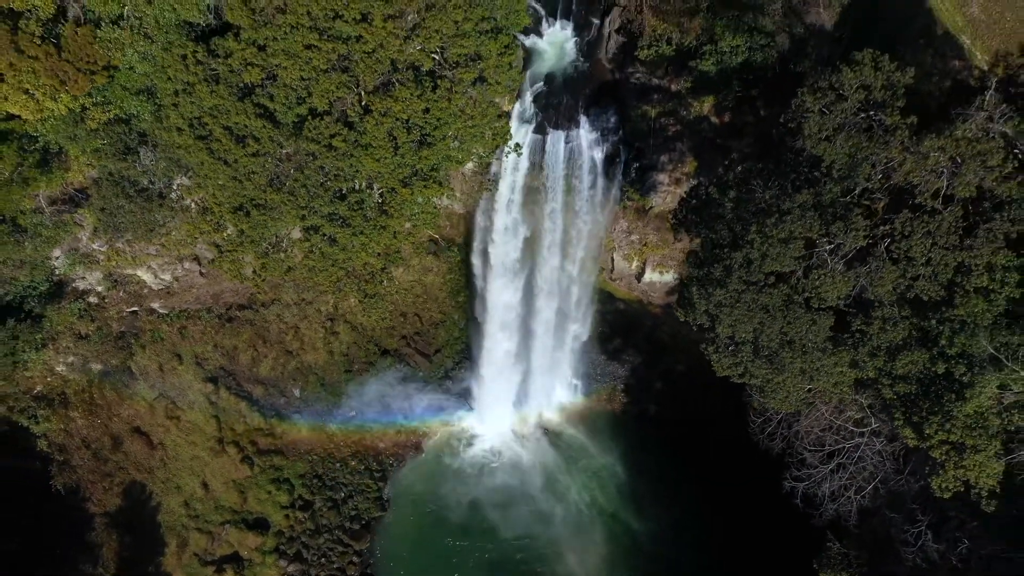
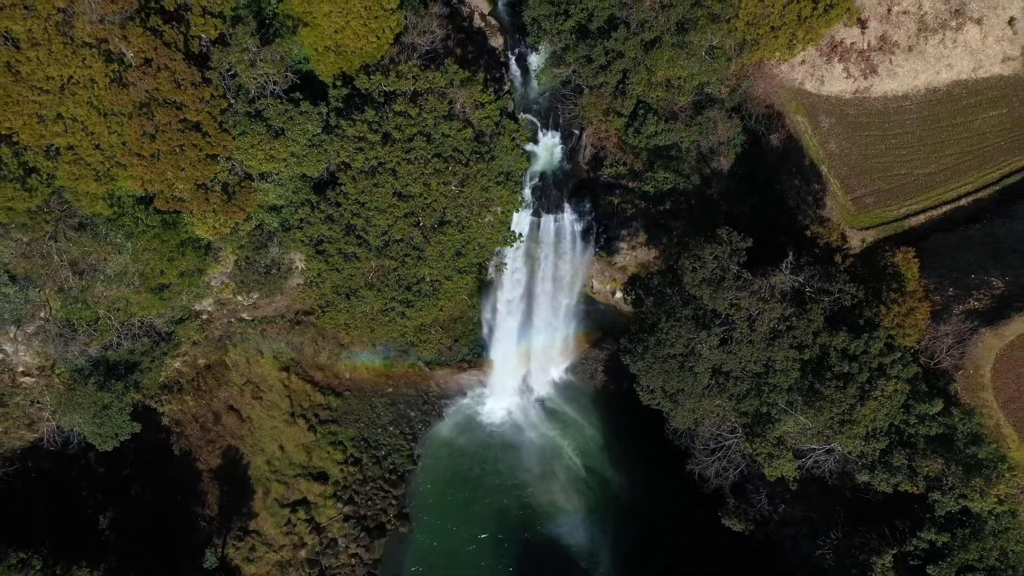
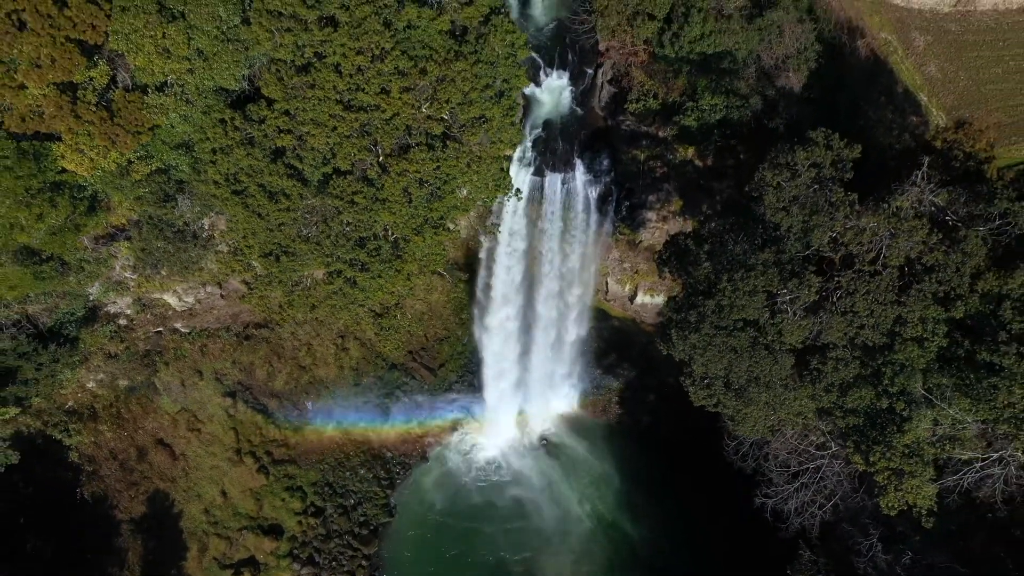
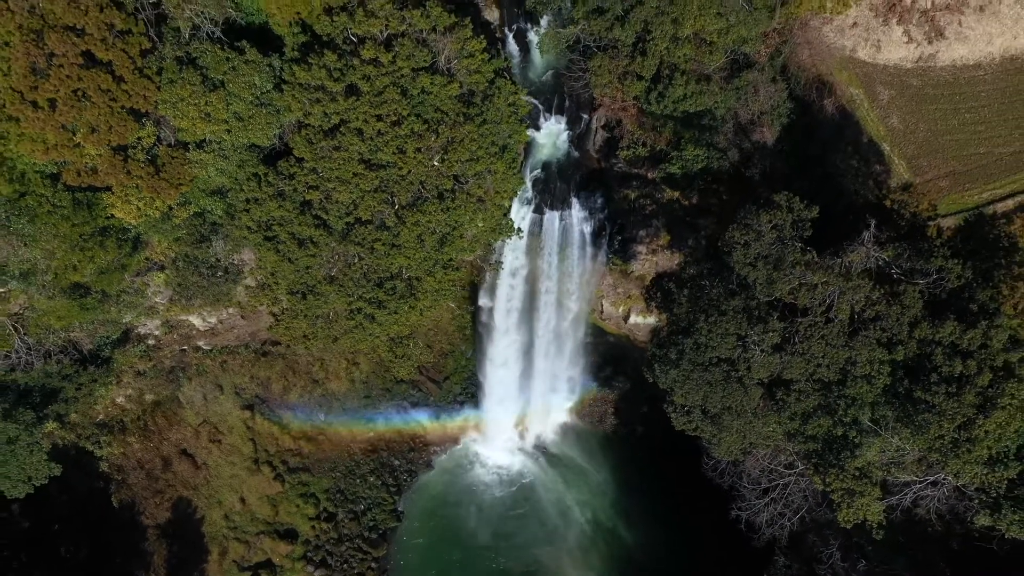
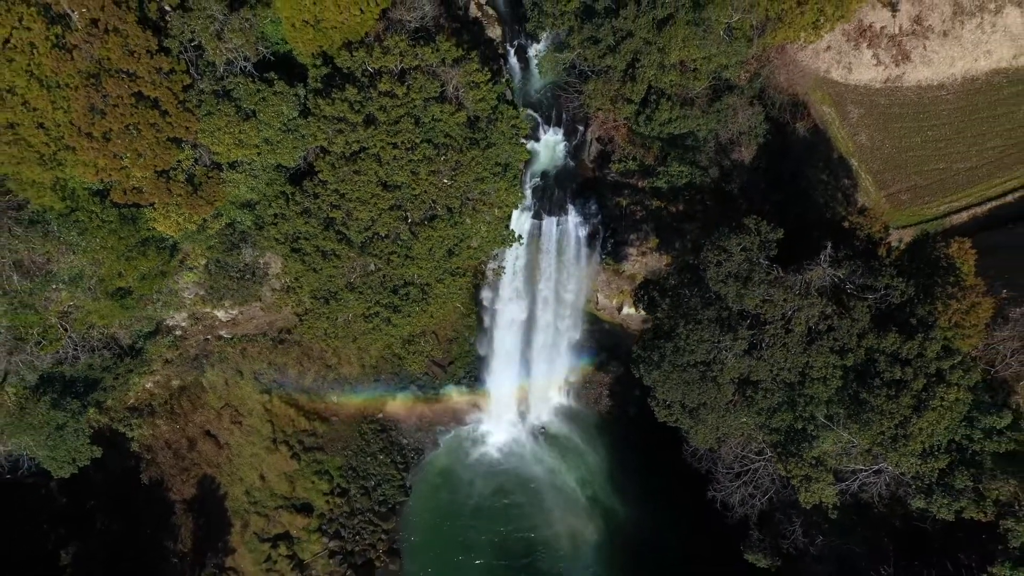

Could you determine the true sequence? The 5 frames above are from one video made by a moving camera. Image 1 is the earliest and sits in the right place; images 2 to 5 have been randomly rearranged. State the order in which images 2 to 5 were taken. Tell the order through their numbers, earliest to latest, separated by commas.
3, 4, 5, 2
